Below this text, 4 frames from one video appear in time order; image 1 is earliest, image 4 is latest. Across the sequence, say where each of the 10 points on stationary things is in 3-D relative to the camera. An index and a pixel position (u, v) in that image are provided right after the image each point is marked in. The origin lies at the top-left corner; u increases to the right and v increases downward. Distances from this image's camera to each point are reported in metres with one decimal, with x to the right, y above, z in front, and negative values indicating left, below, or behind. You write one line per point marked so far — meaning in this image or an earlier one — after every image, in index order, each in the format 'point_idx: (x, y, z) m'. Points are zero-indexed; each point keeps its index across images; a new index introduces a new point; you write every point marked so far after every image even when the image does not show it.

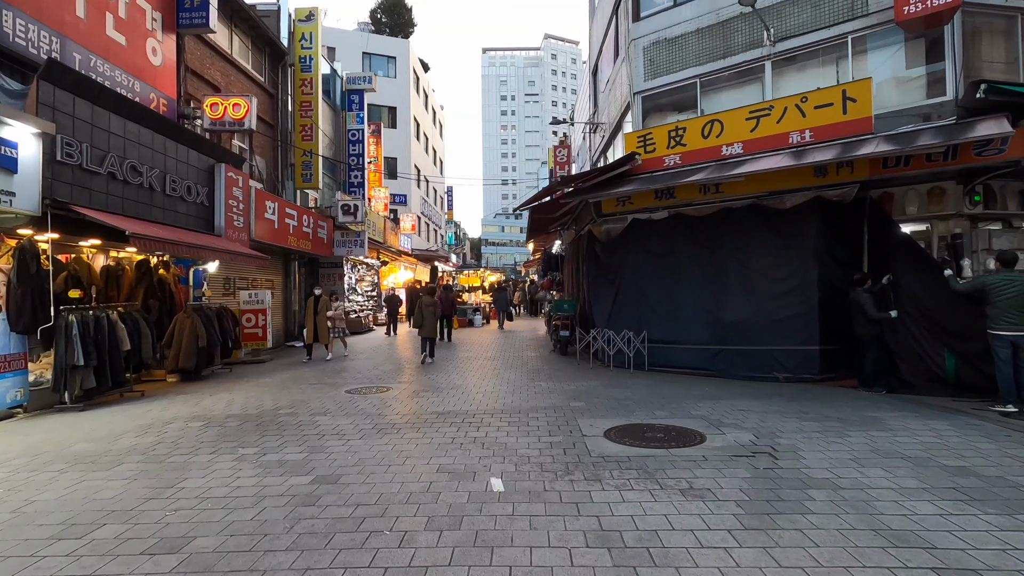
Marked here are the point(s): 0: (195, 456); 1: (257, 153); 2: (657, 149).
0: (-2.7, -1.5, +4.6) m
1: (-7.2, +3.8, +15.2) m
2: (+2.5, +2.4, +9.4) m
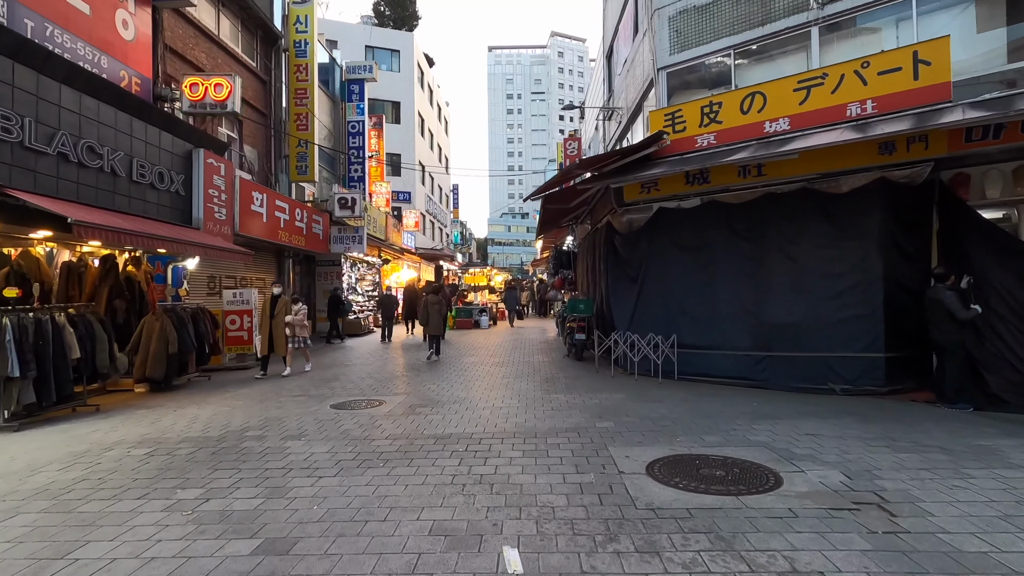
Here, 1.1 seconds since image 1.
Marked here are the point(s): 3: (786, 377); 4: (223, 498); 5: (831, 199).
0: (-2.6, -1.4, +3.6) m
1: (-7.0, +3.9, +14.2) m
2: (+2.7, +2.5, +8.3) m
3: (+3.8, -1.2, +7.4) m
4: (-1.9, -1.4, +3.6) m
5: (+4.2, +1.2, +7.2) m
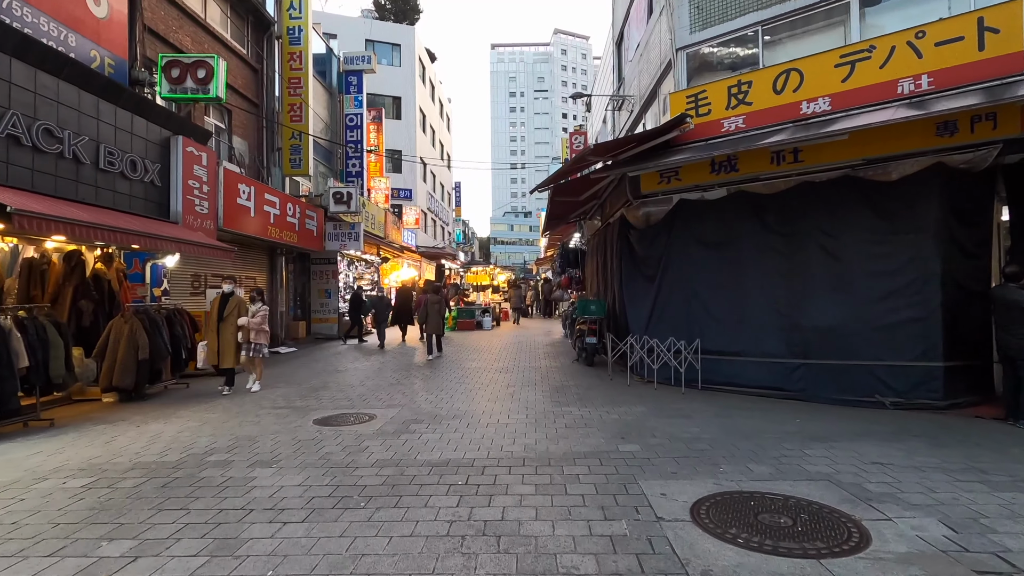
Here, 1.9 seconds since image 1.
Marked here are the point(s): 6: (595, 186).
0: (-2.5, -1.4, +2.8) m
1: (-6.9, +3.9, +13.4) m
2: (+2.8, +2.5, +7.5) m
3: (+3.8, -1.2, +6.6) m
4: (-1.9, -1.4, +2.8) m
5: (+4.3, +1.2, +6.4) m
6: (+1.4, +1.7, +9.1) m
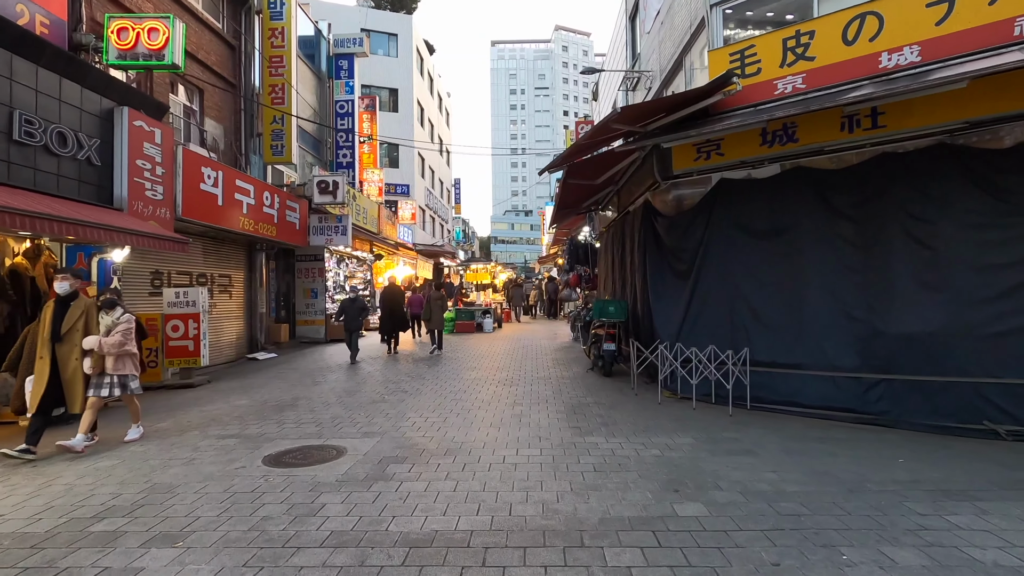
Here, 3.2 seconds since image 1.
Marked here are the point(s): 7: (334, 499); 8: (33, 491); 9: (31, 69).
0: (-2.5, -1.4, +1.5) m
1: (-6.8, +3.9, +12.1) m
2: (+2.9, +2.5, +6.1) m
3: (+3.9, -1.2, +5.2) m
4: (-1.8, -1.4, +1.5) m
5: (+4.4, +1.2, +5.0) m
6: (+1.5, +1.8, +7.8) m
7: (-1.2, -1.4, +3.5) m
8: (-3.4, -1.4, +3.9) m
9: (-5.6, +2.6, +6.3) m
